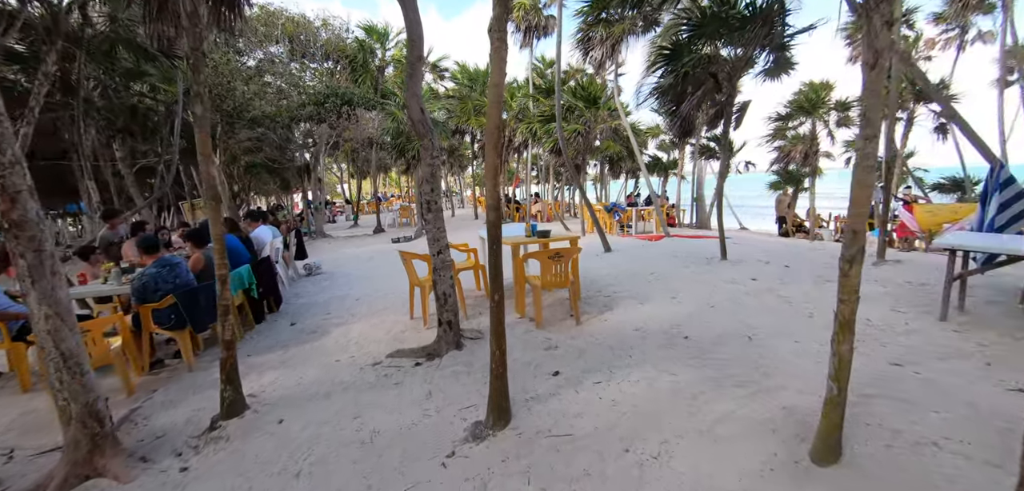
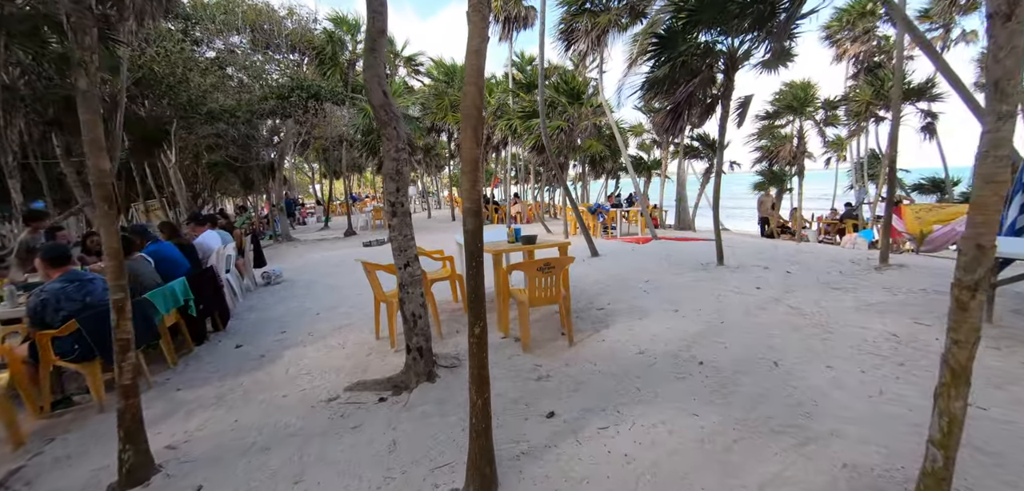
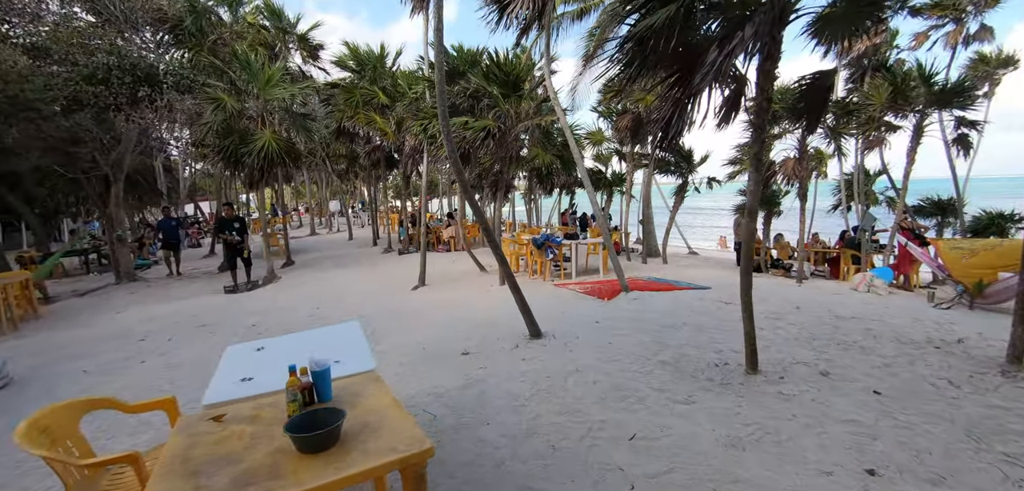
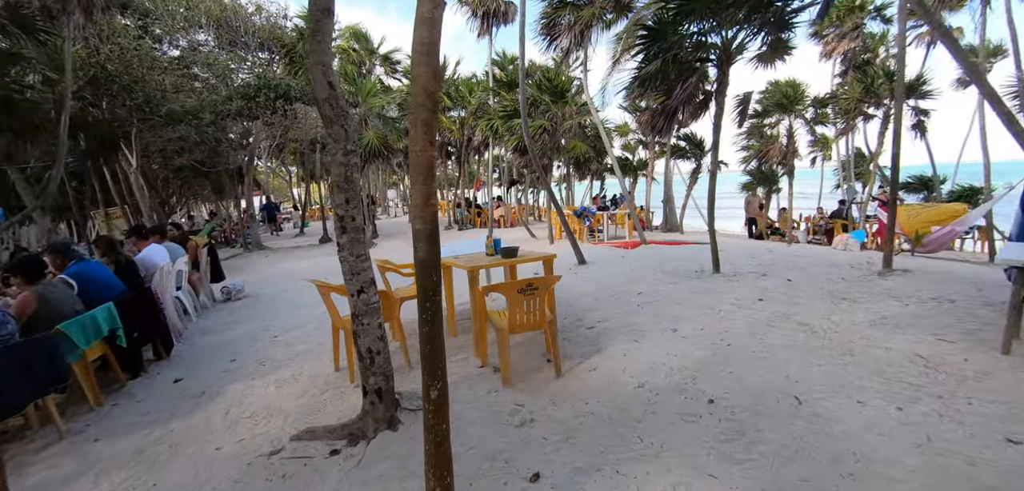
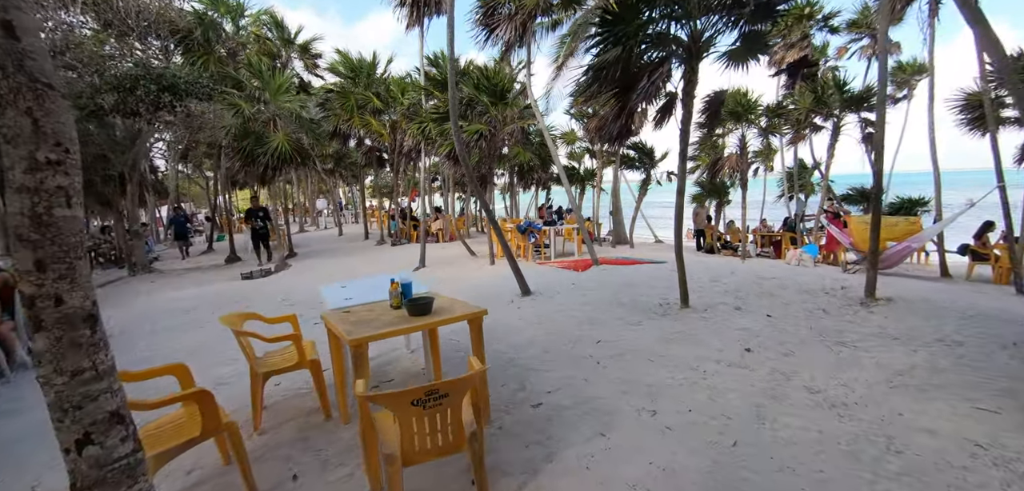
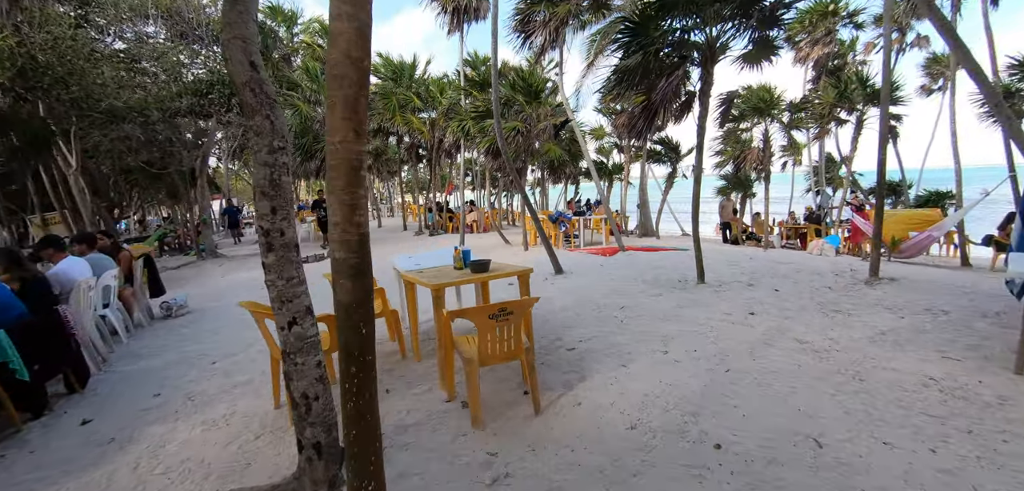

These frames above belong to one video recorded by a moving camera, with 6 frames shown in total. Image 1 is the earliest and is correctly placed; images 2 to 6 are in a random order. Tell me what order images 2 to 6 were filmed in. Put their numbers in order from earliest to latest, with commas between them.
2, 4, 6, 5, 3
